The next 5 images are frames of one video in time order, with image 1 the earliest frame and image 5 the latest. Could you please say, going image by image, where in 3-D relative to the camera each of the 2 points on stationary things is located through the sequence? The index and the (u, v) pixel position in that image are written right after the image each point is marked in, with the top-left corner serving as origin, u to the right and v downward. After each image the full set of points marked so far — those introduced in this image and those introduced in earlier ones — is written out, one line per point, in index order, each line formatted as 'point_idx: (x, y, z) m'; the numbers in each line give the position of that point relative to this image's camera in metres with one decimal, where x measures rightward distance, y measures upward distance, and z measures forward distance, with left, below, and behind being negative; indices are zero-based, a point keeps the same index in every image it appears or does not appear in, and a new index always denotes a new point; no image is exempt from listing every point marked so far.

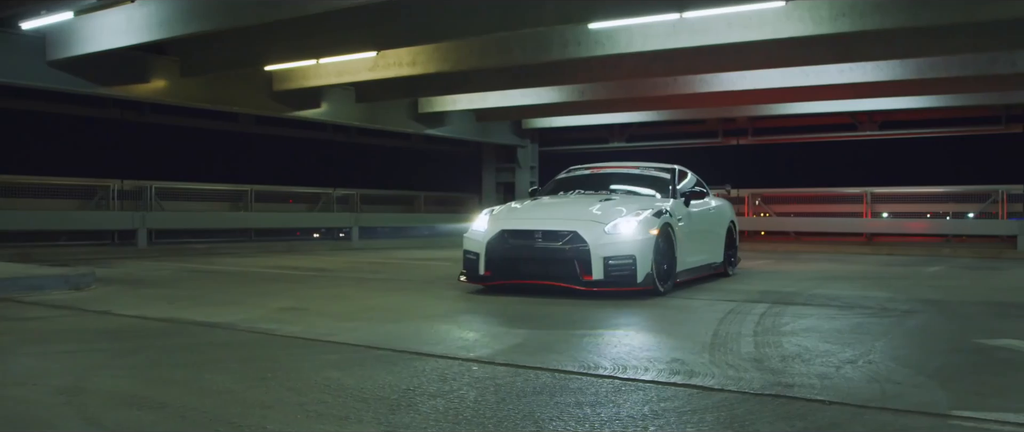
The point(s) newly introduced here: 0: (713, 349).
0: (+1.4, -0.9, +5.8) m
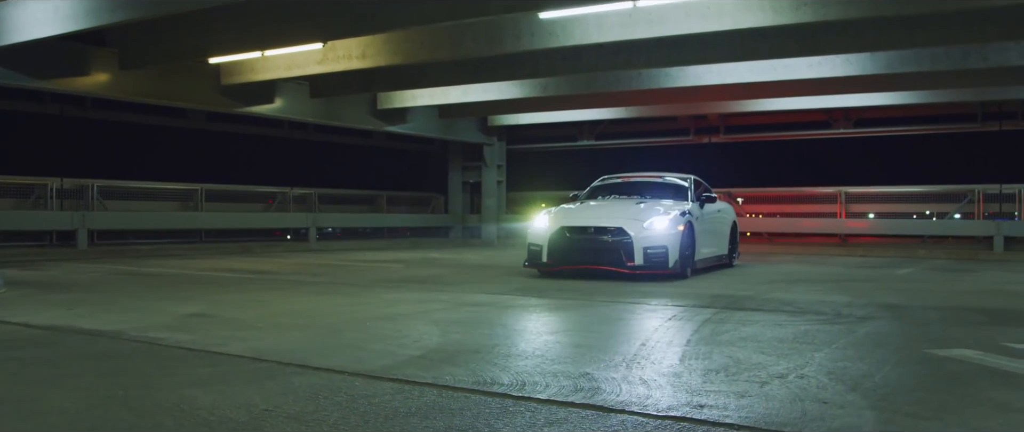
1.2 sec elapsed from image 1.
0: (+0.8, -0.9, +5.2) m
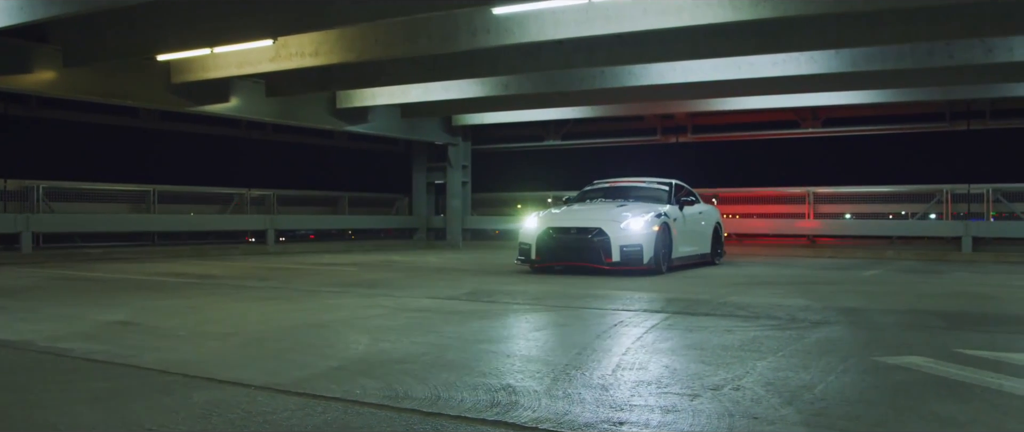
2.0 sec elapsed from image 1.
0: (+0.3, -0.9, +4.9) m
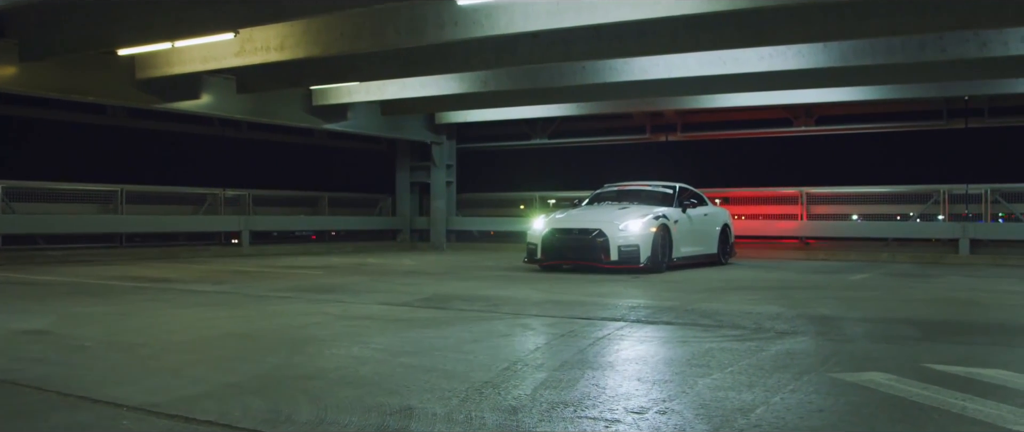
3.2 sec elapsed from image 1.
0: (-0.2, -0.9, +4.4) m
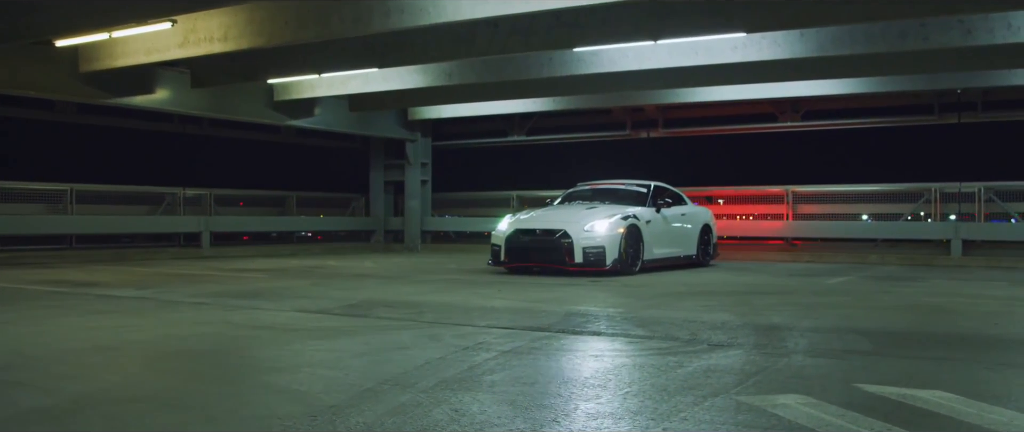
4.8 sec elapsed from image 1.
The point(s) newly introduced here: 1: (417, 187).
0: (-0.9, -0.9, +3.7) m
1: (-2.0, +0.6, +17.9) m
